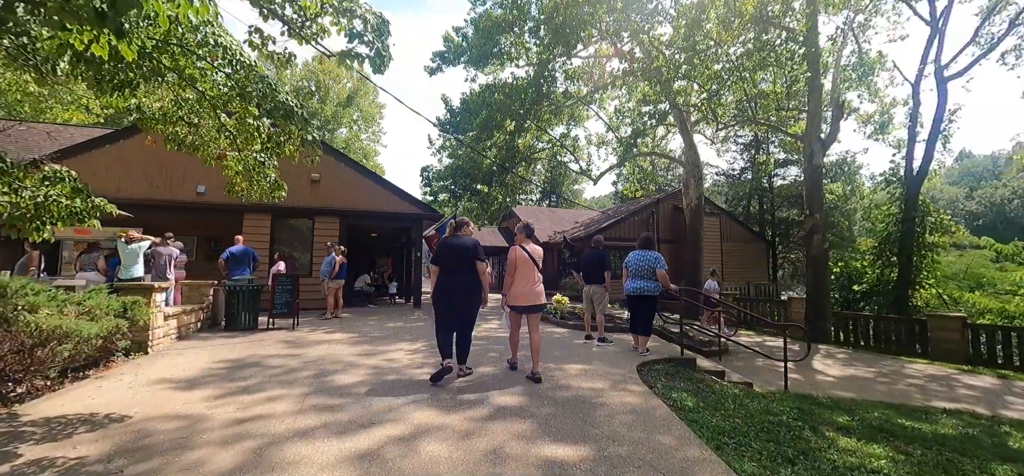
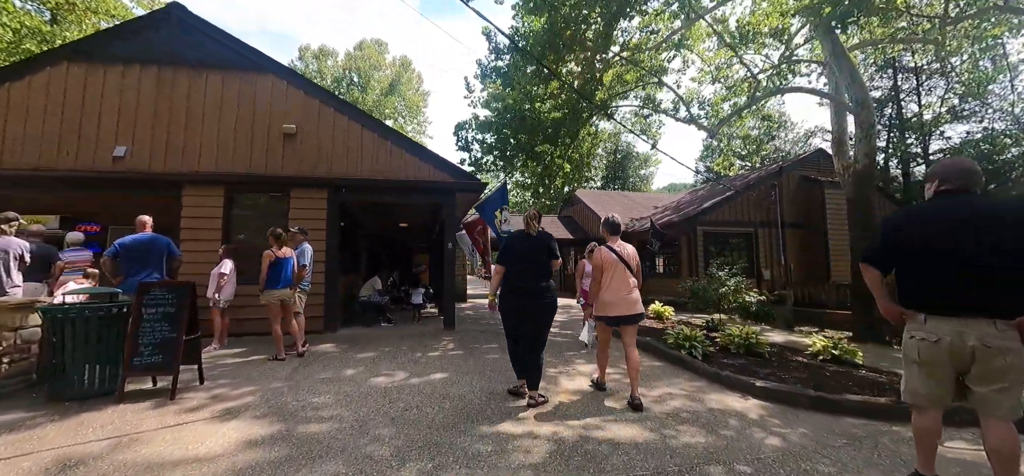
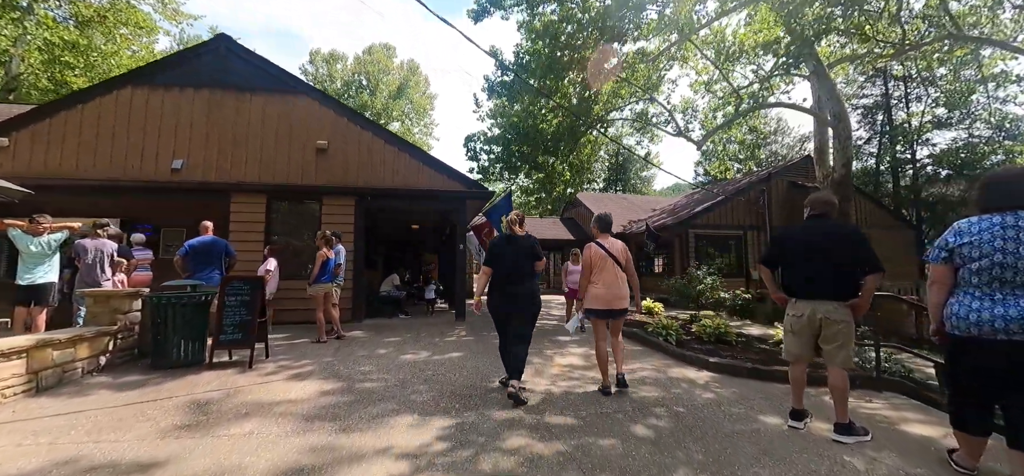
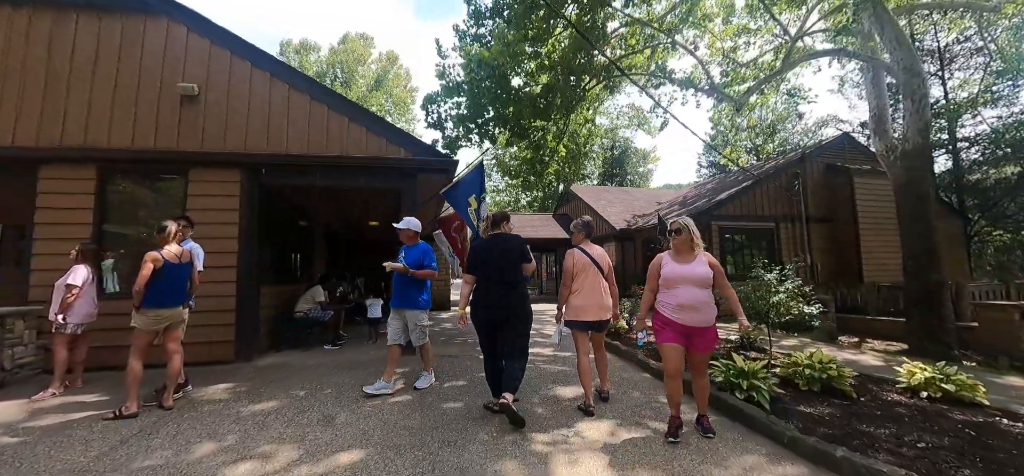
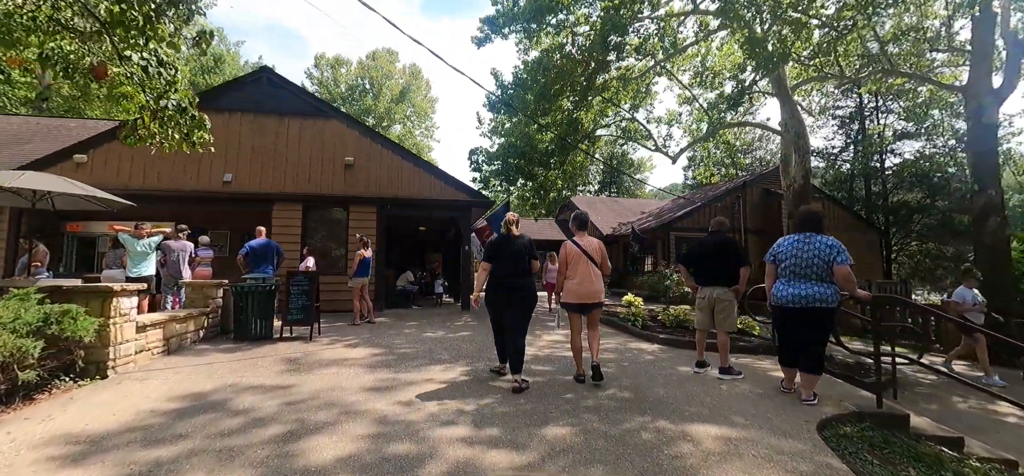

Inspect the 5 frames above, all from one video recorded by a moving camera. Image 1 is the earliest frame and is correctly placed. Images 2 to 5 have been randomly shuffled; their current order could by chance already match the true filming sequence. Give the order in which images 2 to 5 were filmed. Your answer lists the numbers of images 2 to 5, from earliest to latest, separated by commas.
5, 3, 2, 4
